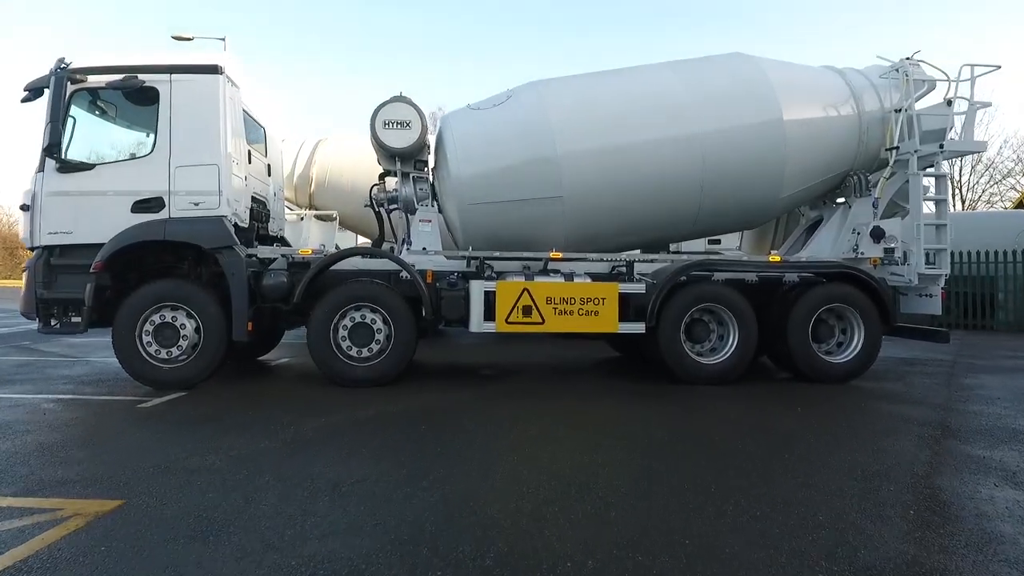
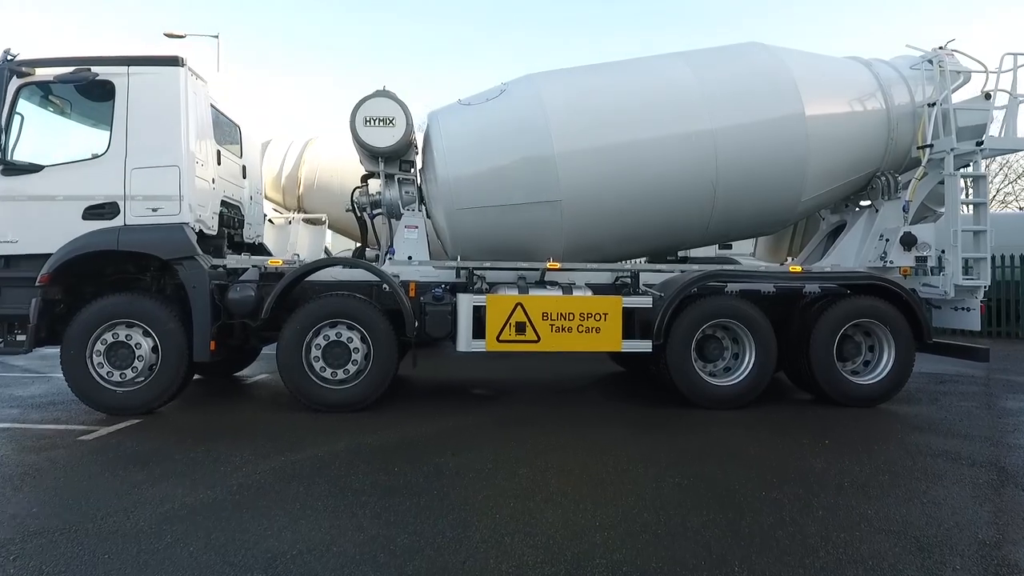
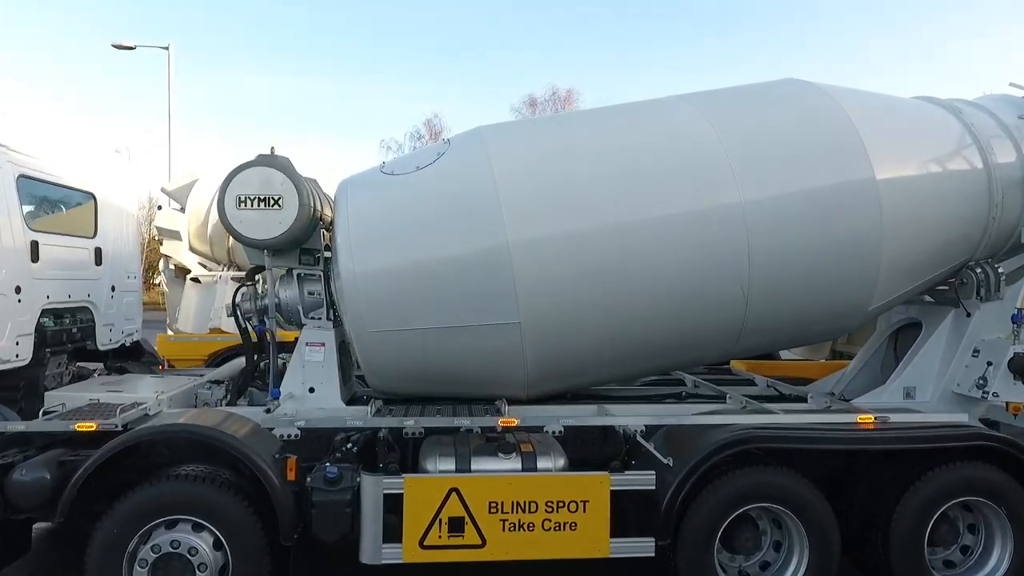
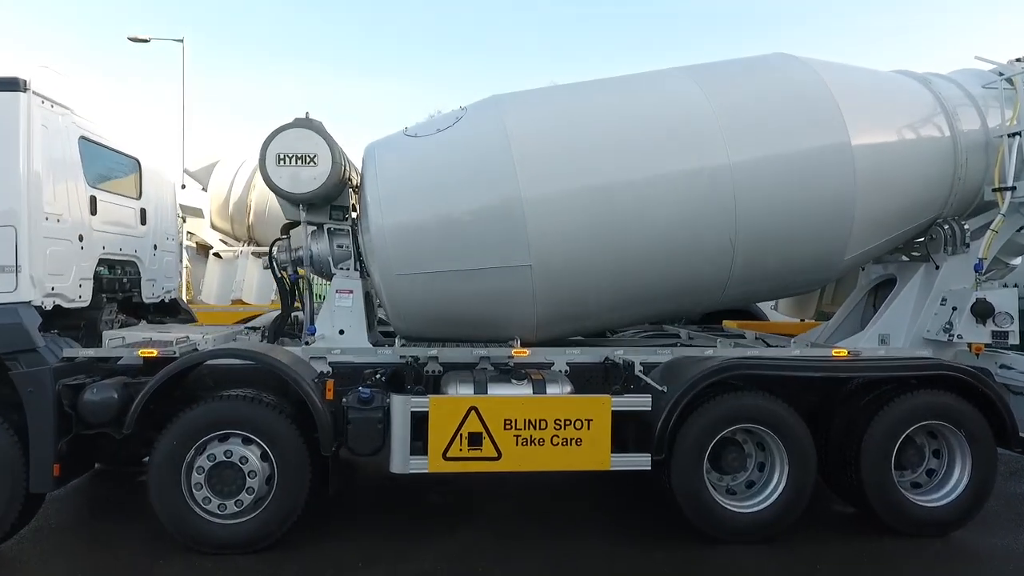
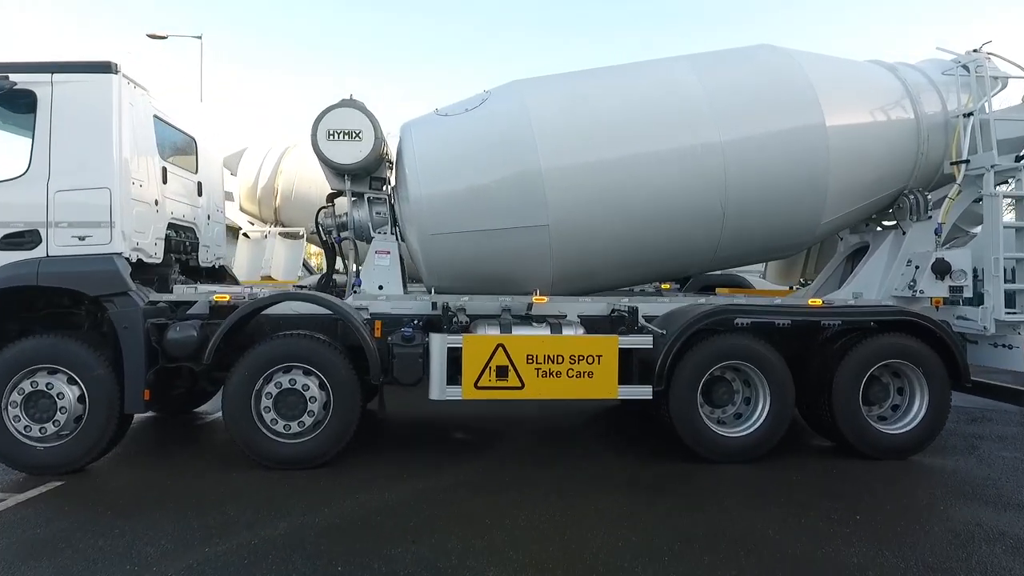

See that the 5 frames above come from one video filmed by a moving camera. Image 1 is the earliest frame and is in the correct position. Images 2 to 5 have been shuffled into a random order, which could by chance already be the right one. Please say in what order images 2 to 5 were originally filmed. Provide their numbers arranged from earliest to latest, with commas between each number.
2, 5, 4, 3
